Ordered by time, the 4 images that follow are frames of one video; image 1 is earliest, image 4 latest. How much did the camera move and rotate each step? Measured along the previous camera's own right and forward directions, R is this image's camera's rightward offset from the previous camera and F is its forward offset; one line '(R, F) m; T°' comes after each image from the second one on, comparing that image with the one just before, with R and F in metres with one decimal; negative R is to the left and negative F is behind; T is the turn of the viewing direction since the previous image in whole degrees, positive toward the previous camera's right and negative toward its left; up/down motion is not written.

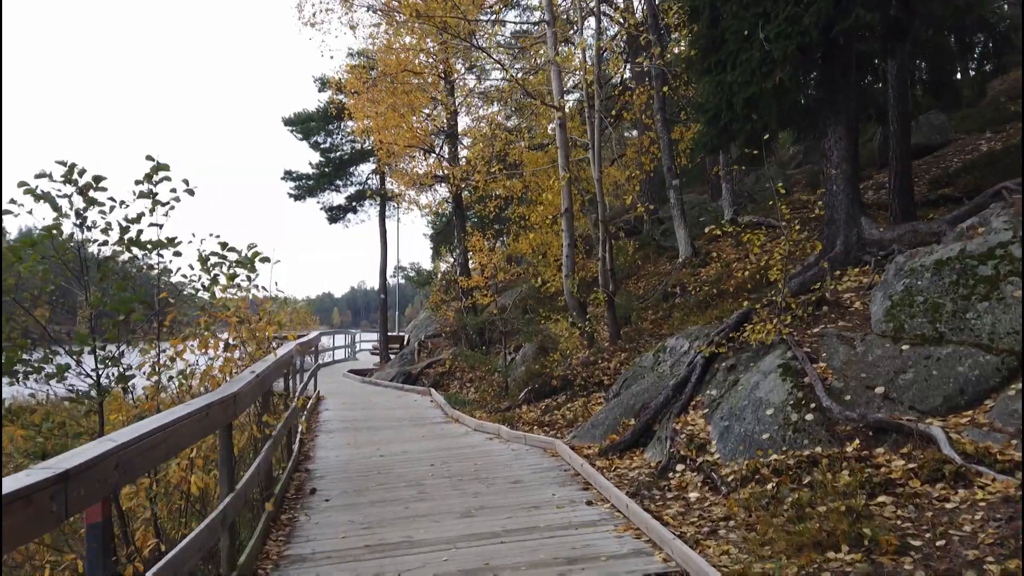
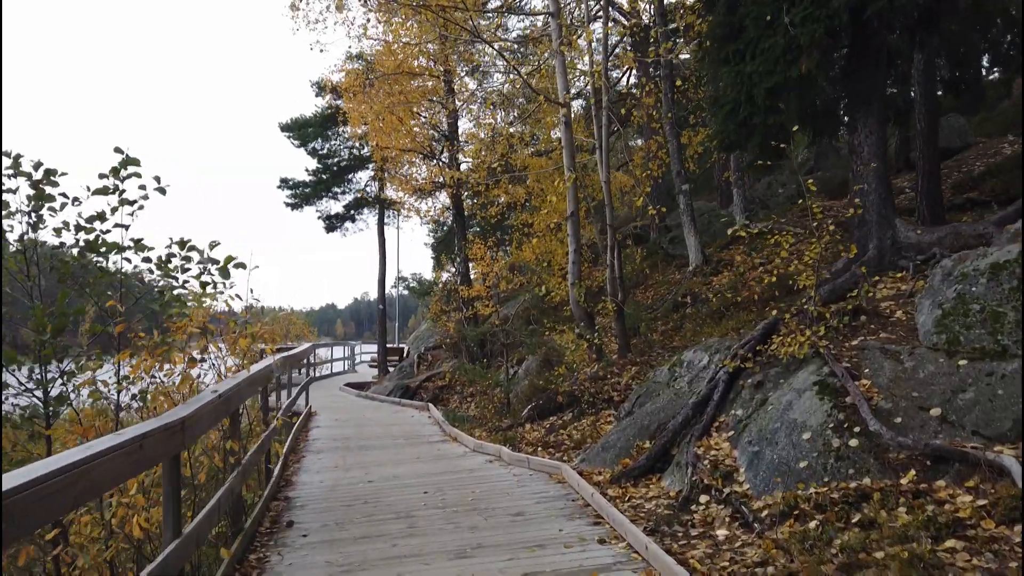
(0.0, +0.6) m; 0°
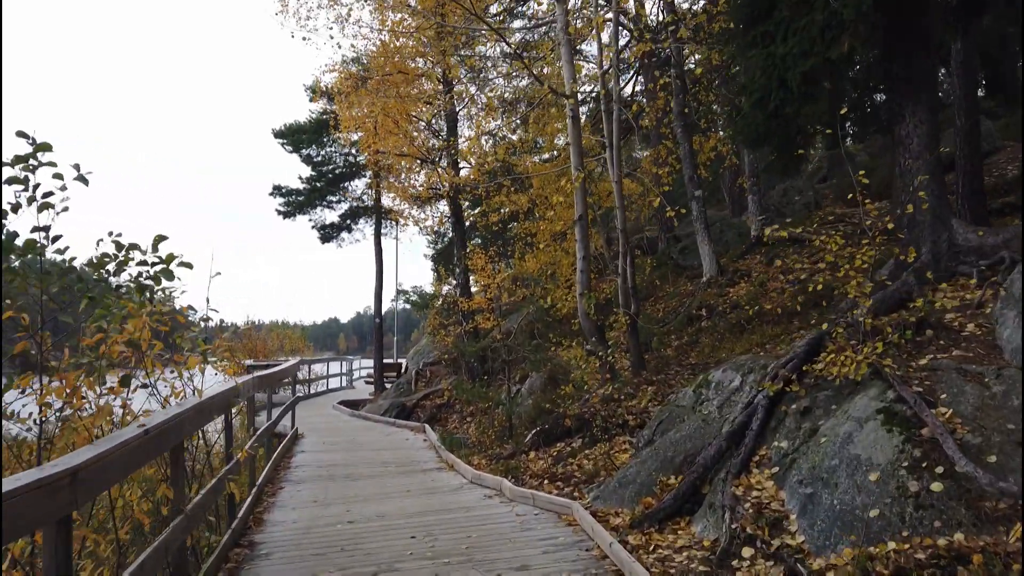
(0.0, +0.8) m; 0°
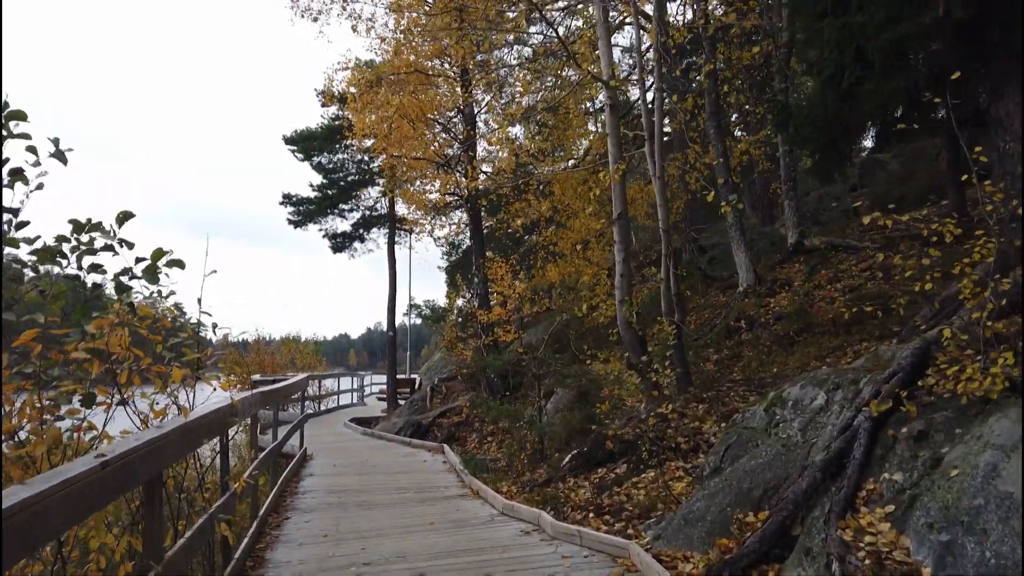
(-0.2, +0.7) m; -1°
